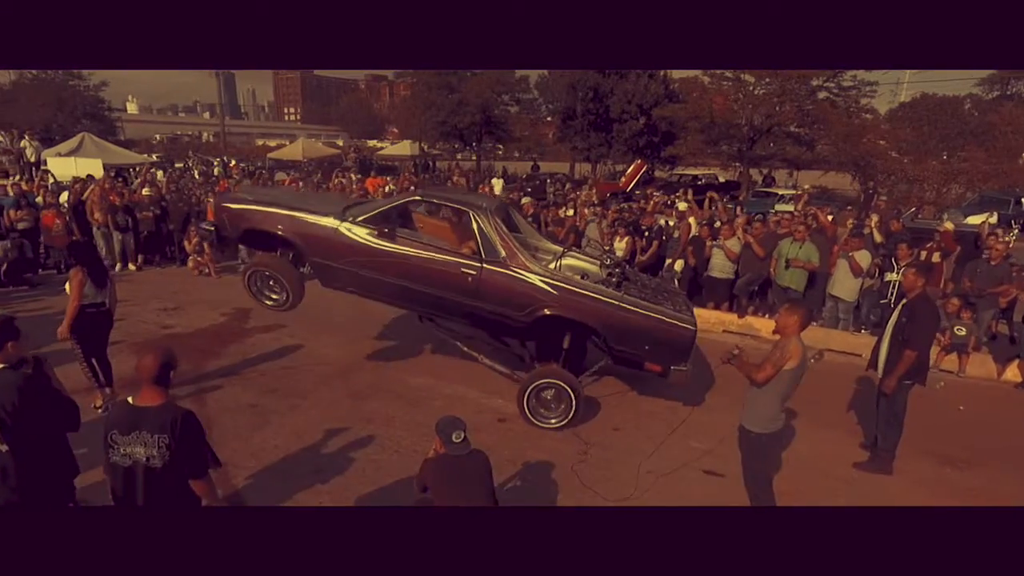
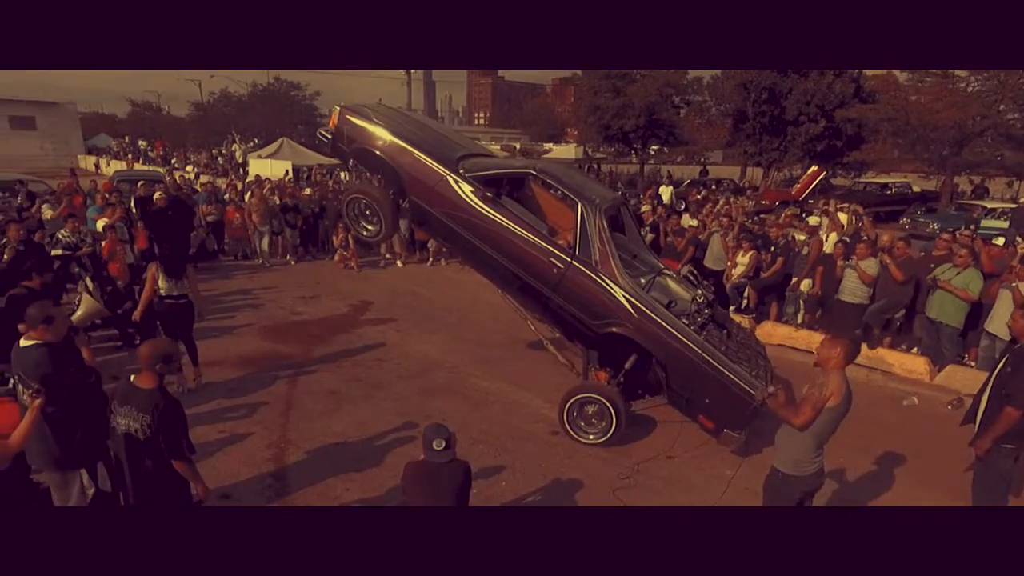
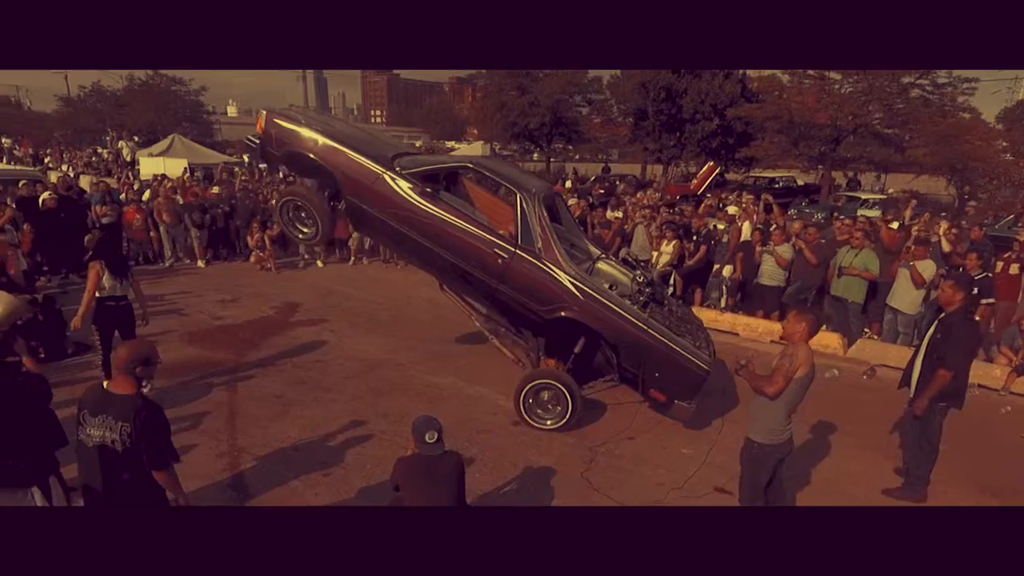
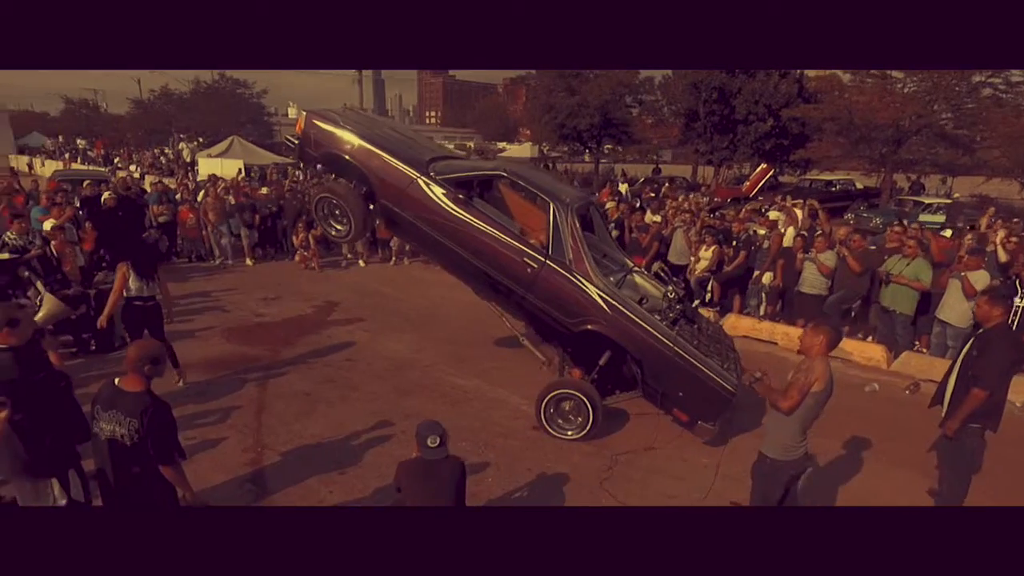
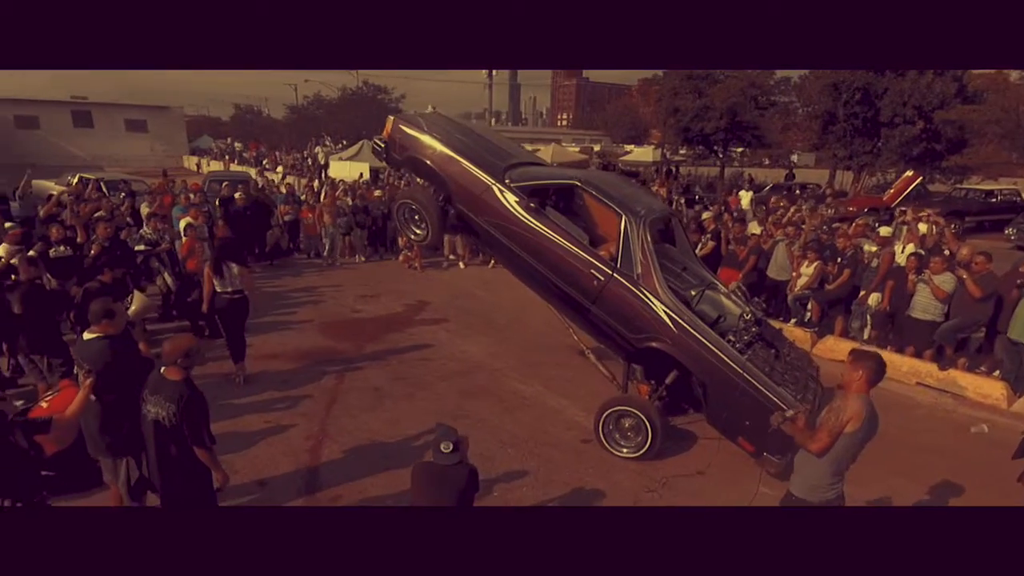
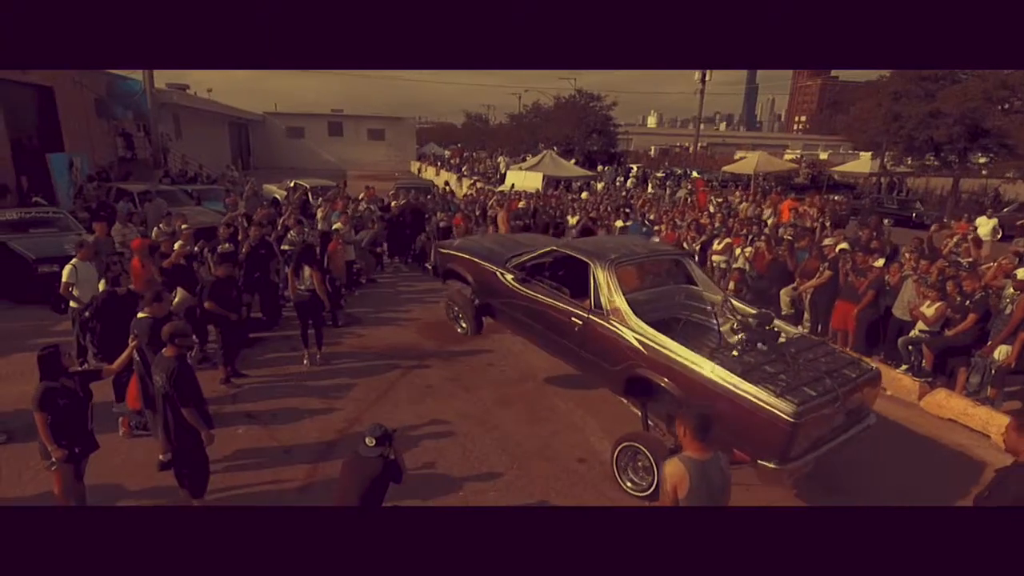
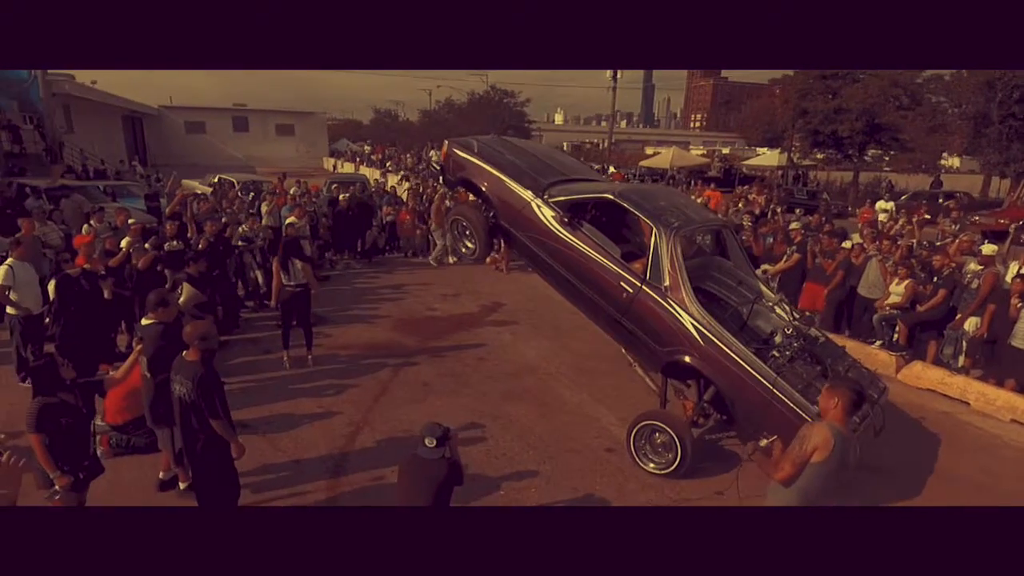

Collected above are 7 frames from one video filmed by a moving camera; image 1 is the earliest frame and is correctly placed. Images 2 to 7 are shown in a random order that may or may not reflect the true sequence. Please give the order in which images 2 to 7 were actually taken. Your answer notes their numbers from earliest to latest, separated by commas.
3, 4, 2, 5, 7, 6
